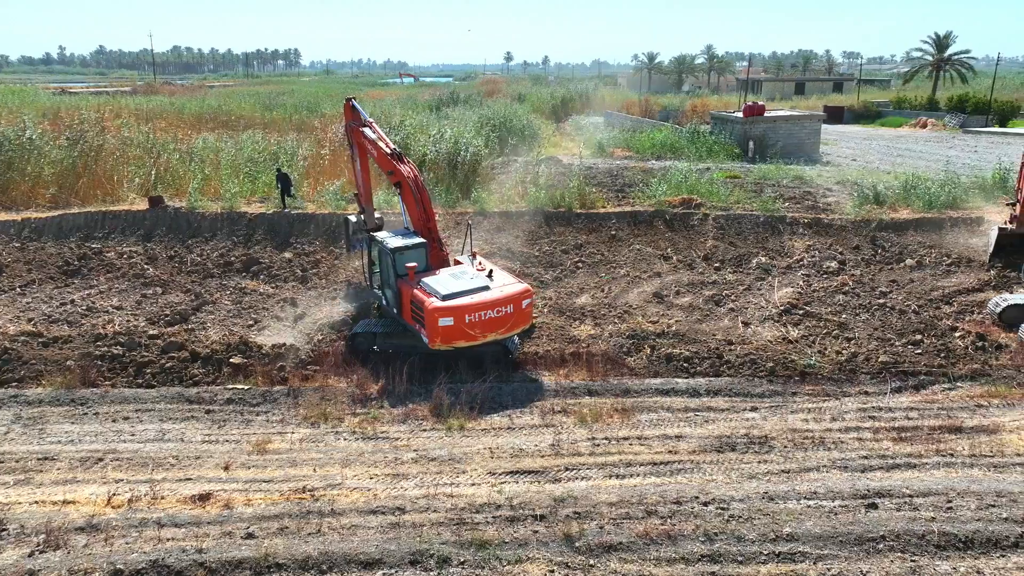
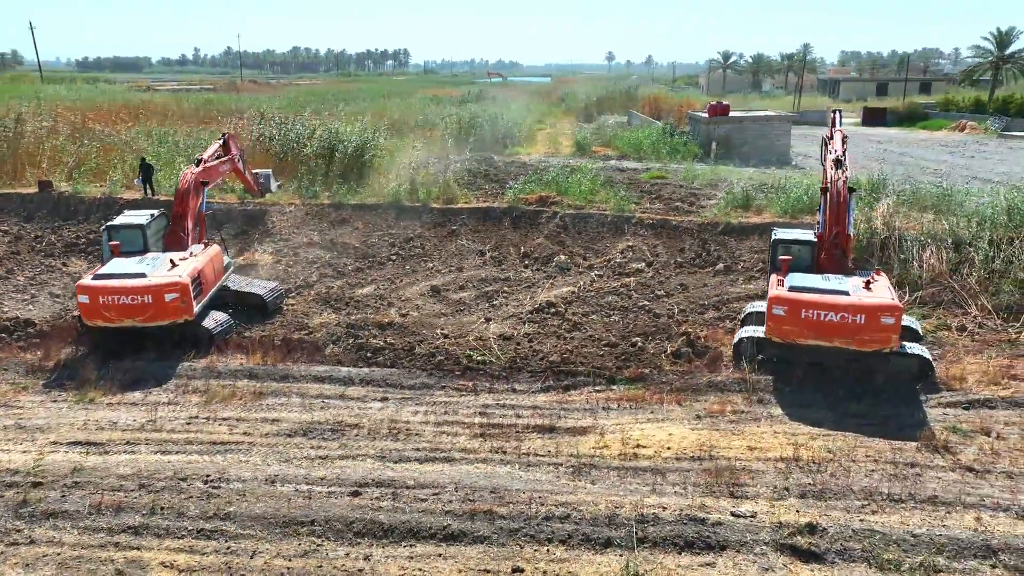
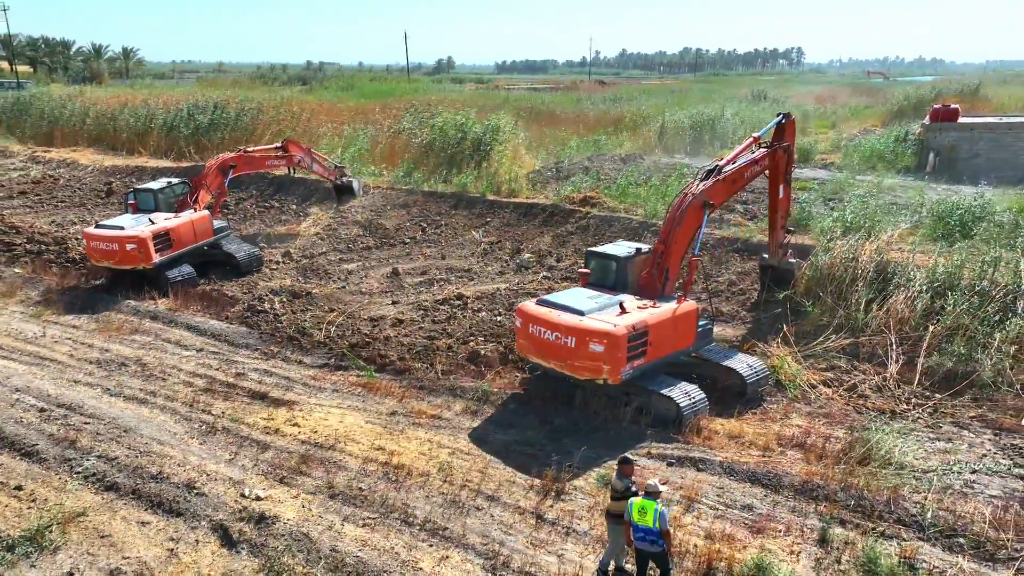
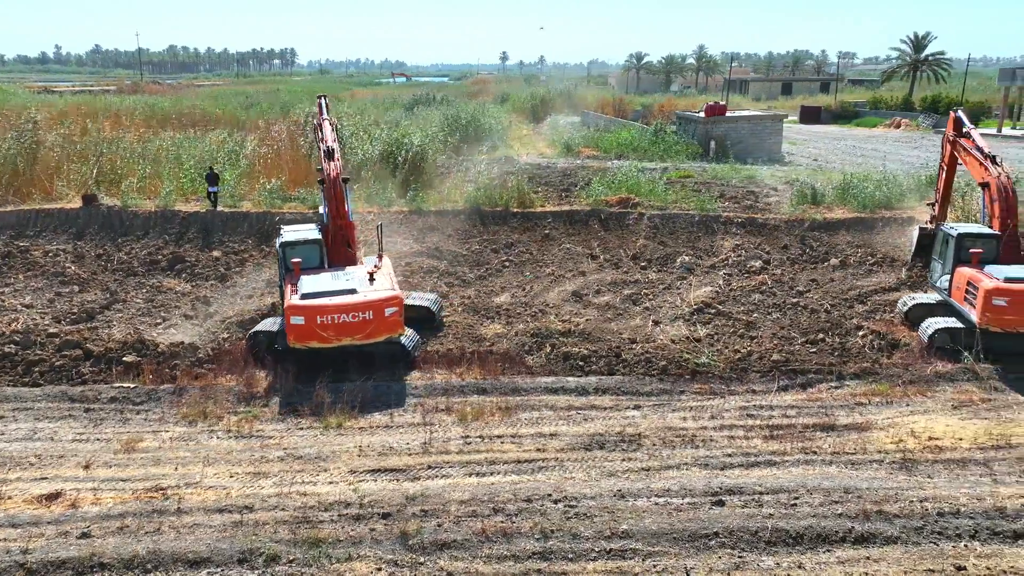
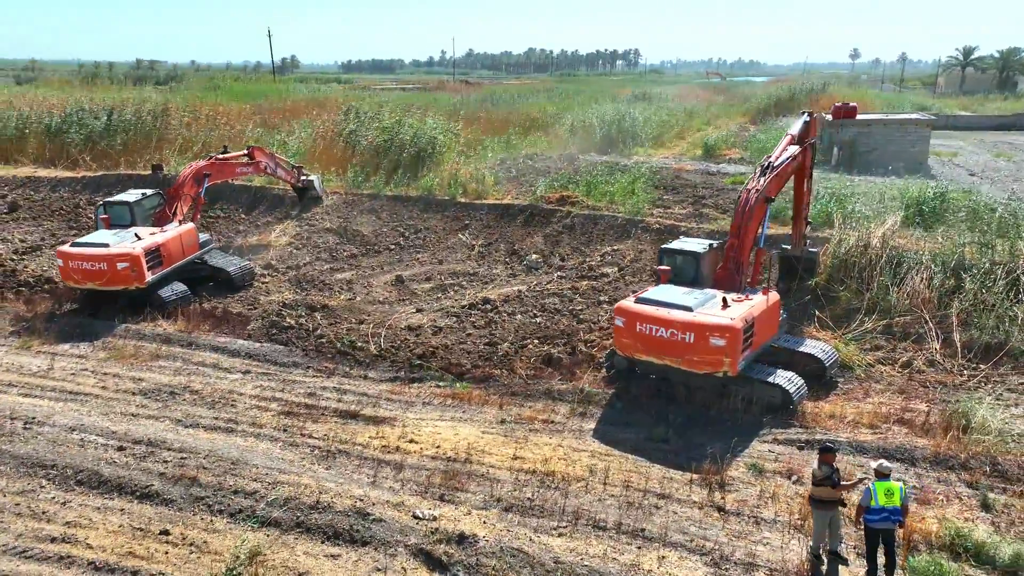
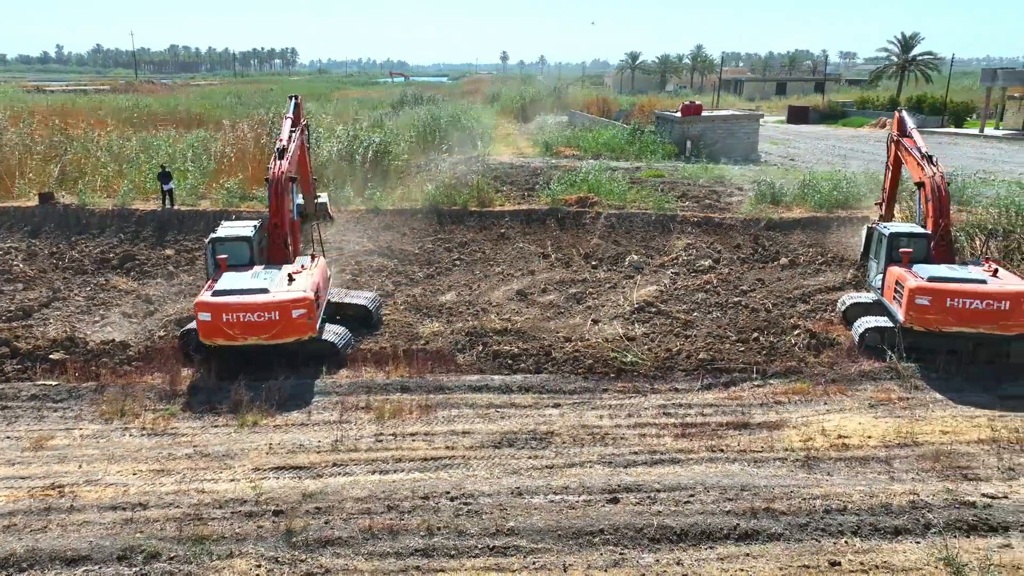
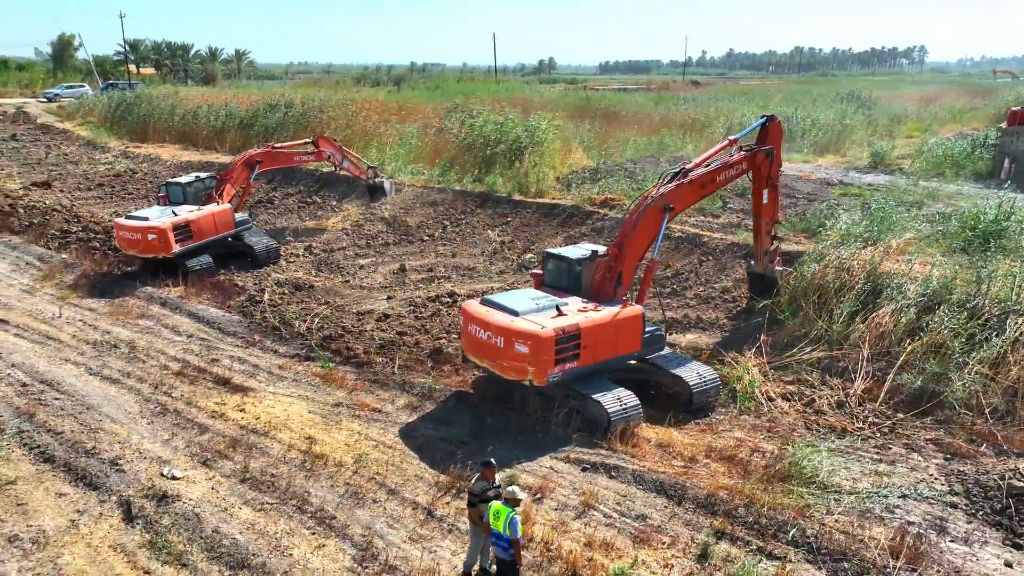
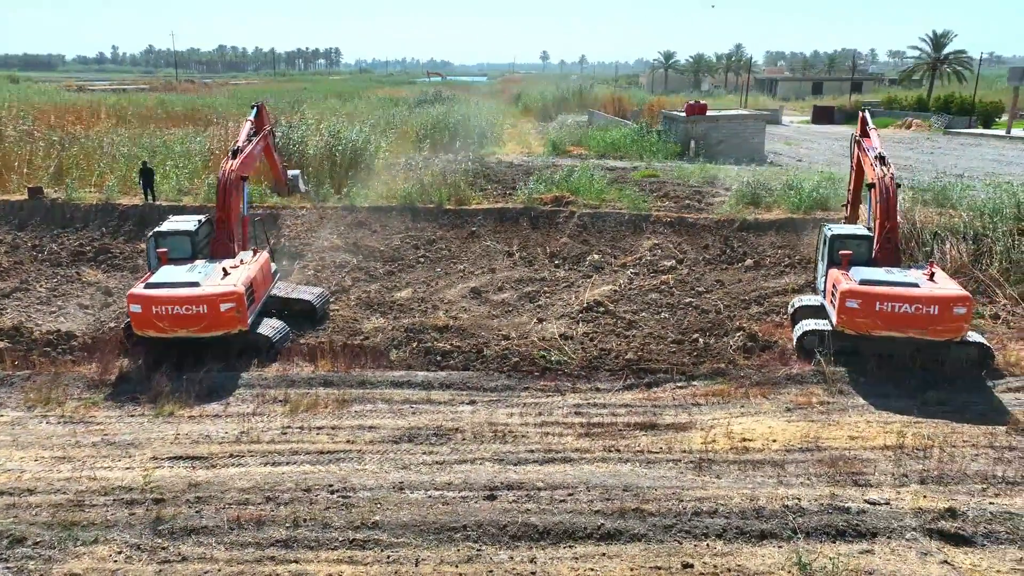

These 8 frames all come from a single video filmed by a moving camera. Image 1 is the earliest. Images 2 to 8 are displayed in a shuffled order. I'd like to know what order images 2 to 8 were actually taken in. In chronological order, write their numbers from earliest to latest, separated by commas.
4, 6, 8, 2, 5, 3, 7
